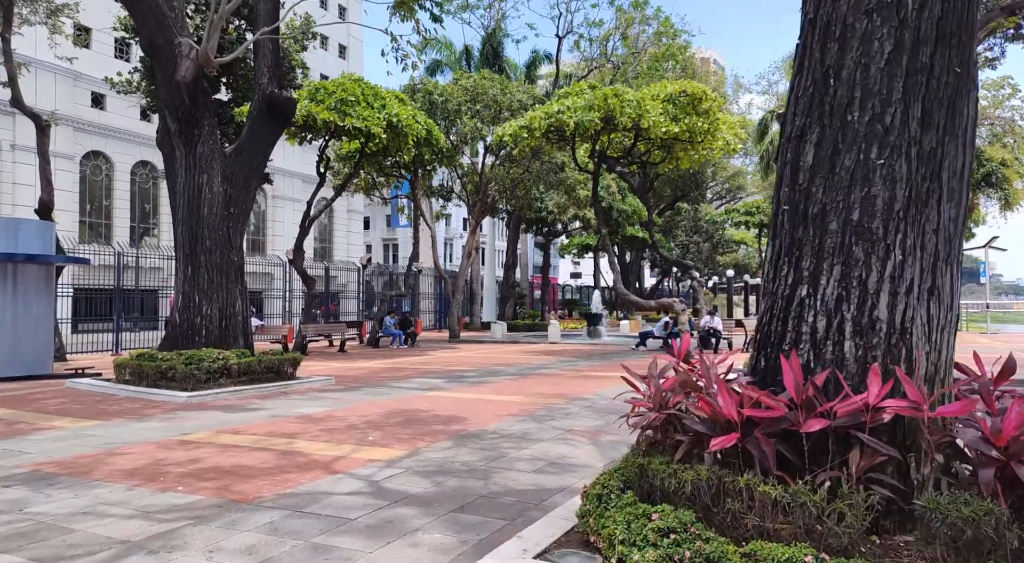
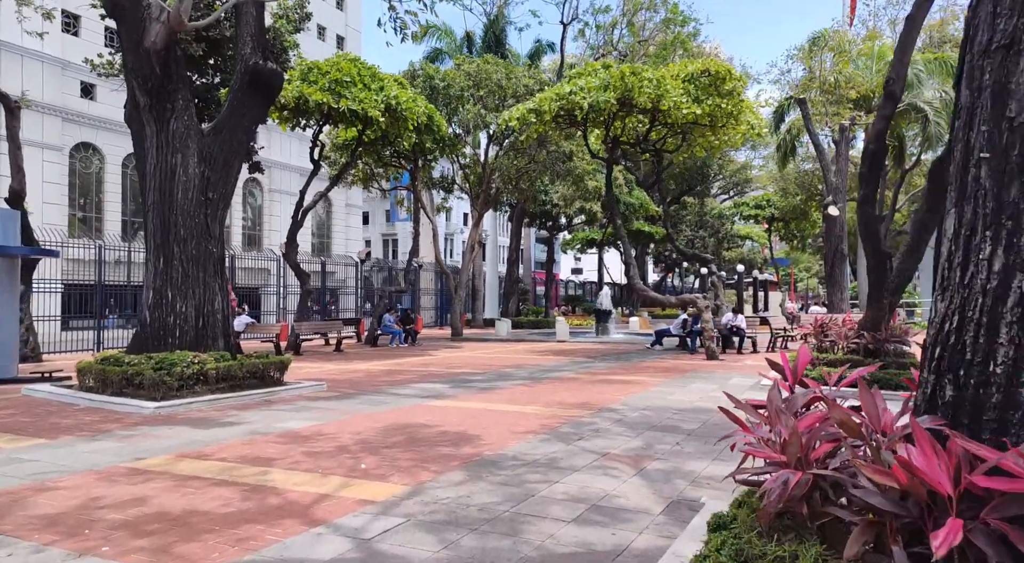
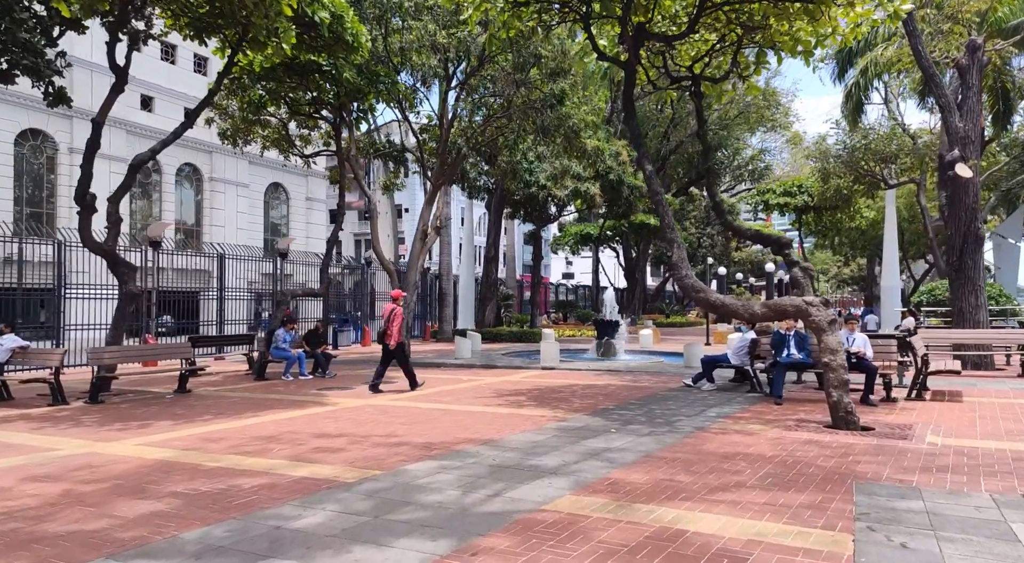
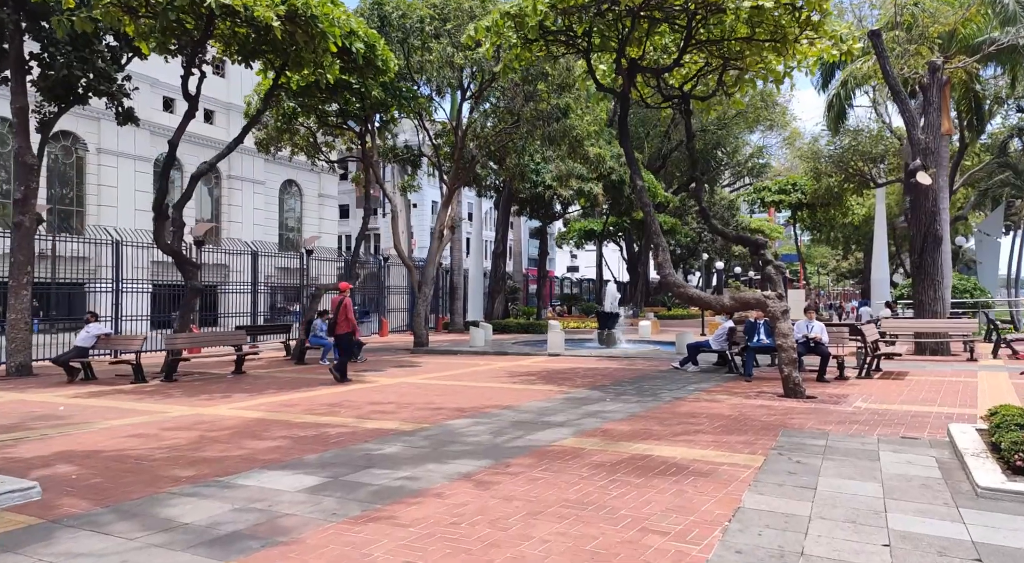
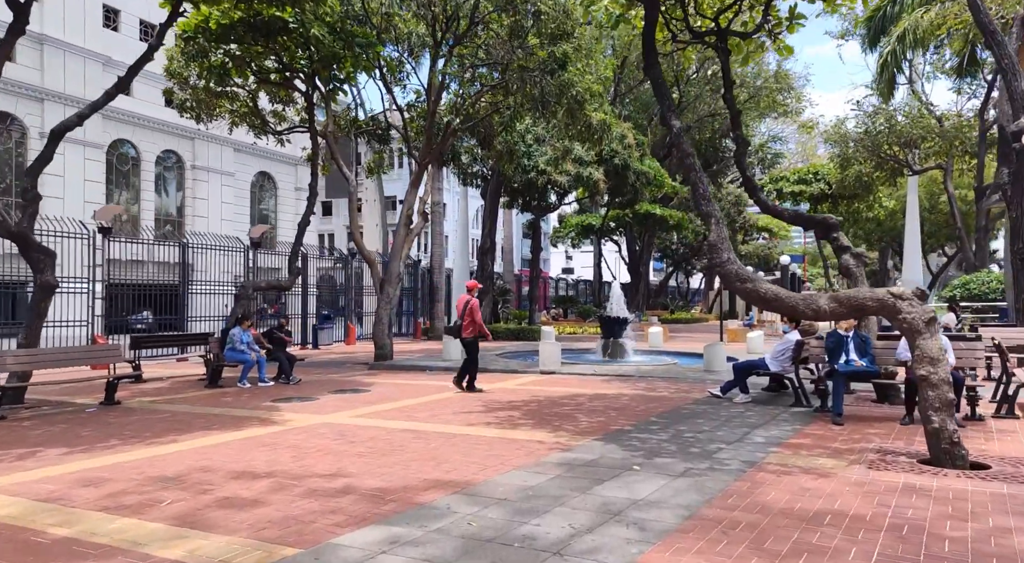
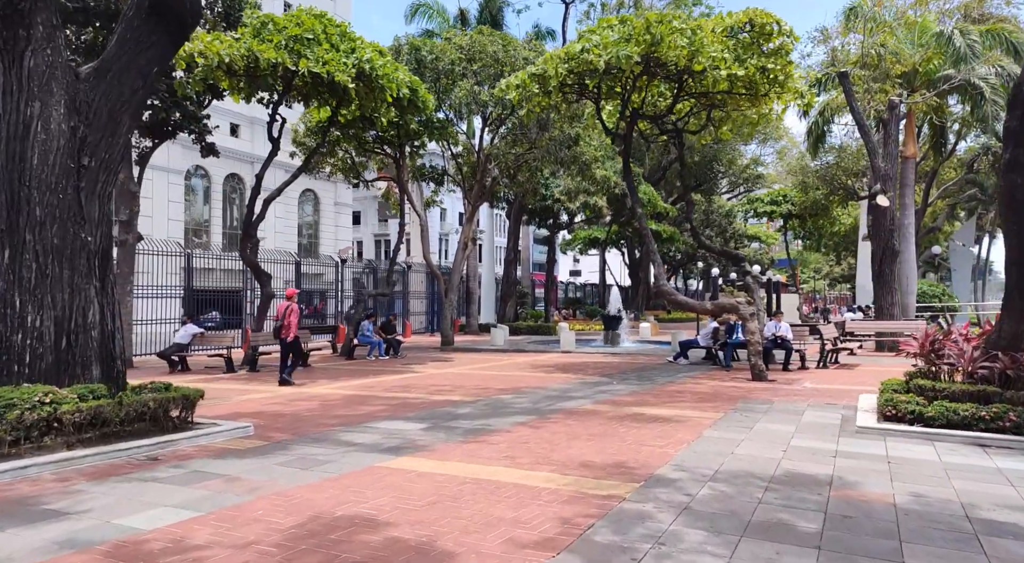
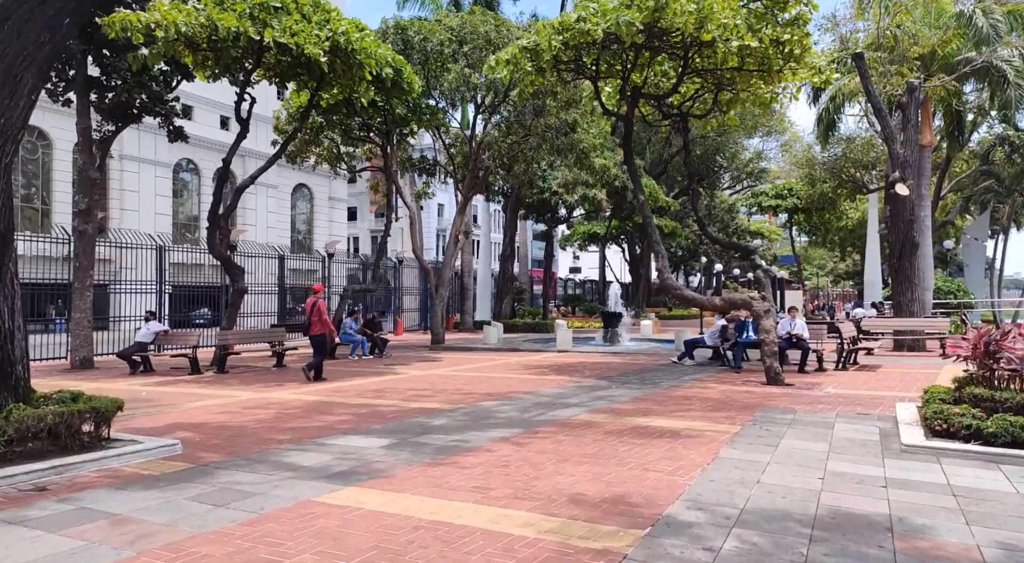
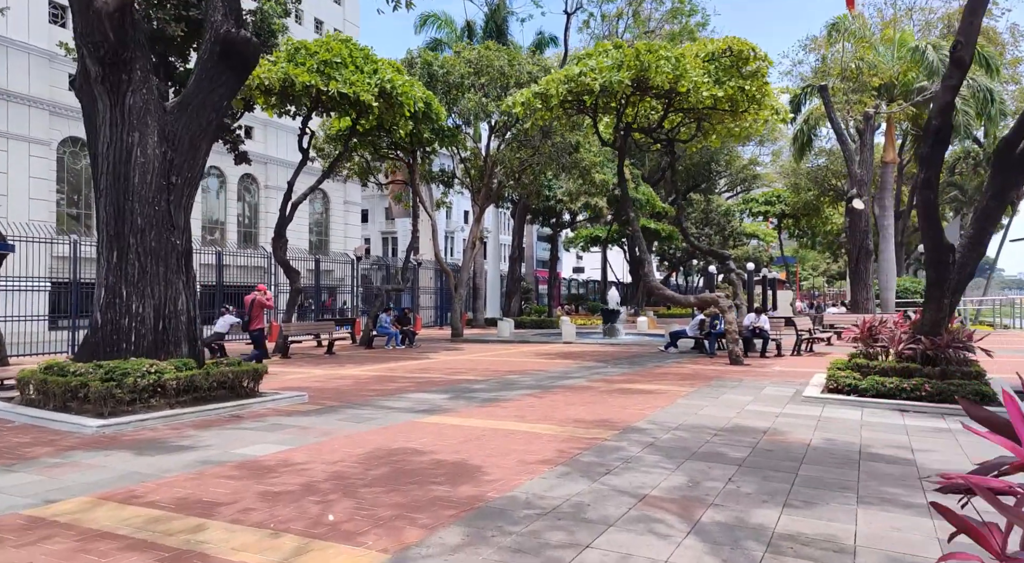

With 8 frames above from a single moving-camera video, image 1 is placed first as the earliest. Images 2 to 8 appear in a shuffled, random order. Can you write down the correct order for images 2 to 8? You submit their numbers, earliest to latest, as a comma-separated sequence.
2, 8, 6, 7, 4, 3, 5
